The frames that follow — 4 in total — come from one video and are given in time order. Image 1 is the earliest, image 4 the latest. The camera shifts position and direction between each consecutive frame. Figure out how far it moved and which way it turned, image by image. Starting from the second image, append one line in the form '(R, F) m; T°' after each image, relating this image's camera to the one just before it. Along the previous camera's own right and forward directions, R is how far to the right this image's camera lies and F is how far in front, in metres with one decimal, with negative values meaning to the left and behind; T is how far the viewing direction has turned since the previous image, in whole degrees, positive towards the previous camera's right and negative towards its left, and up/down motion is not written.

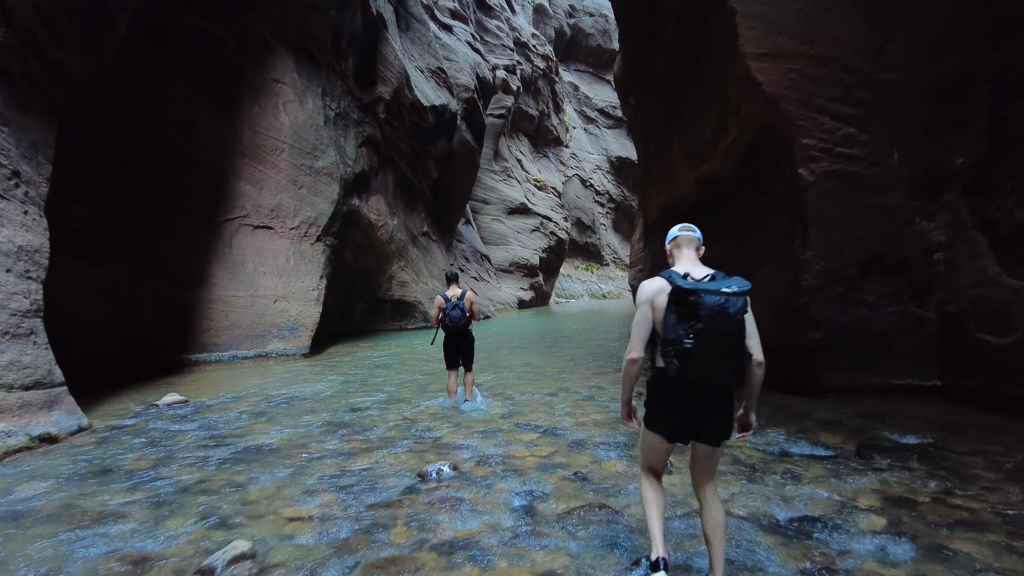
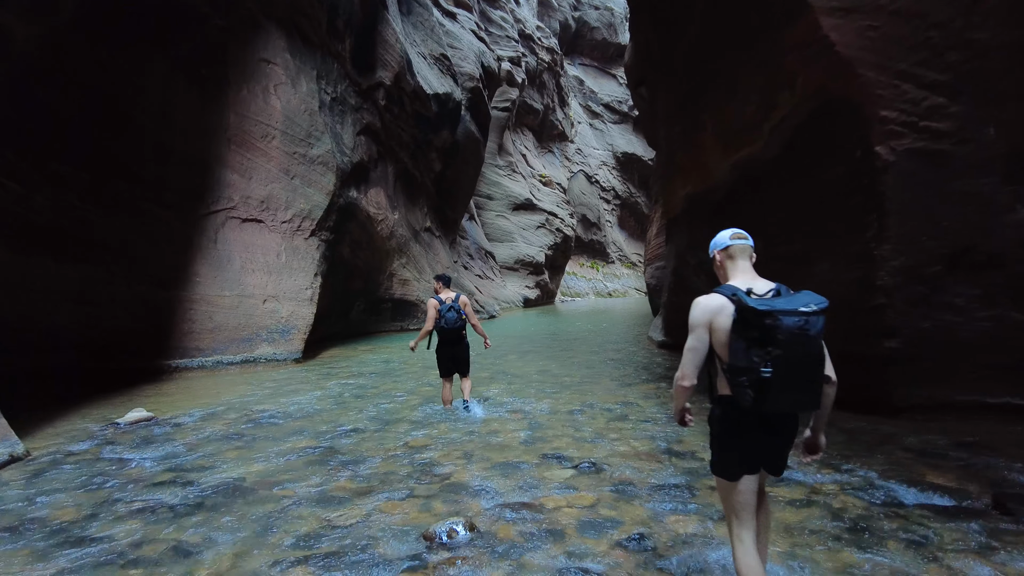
(-0.1, +0.8) m; 0°
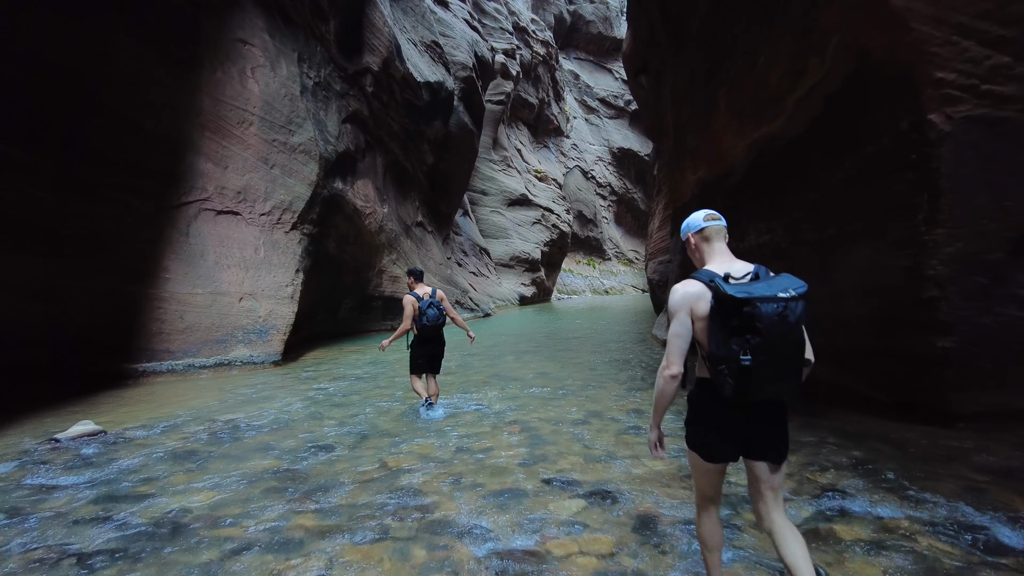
(0.0, +0.6) m; 0°
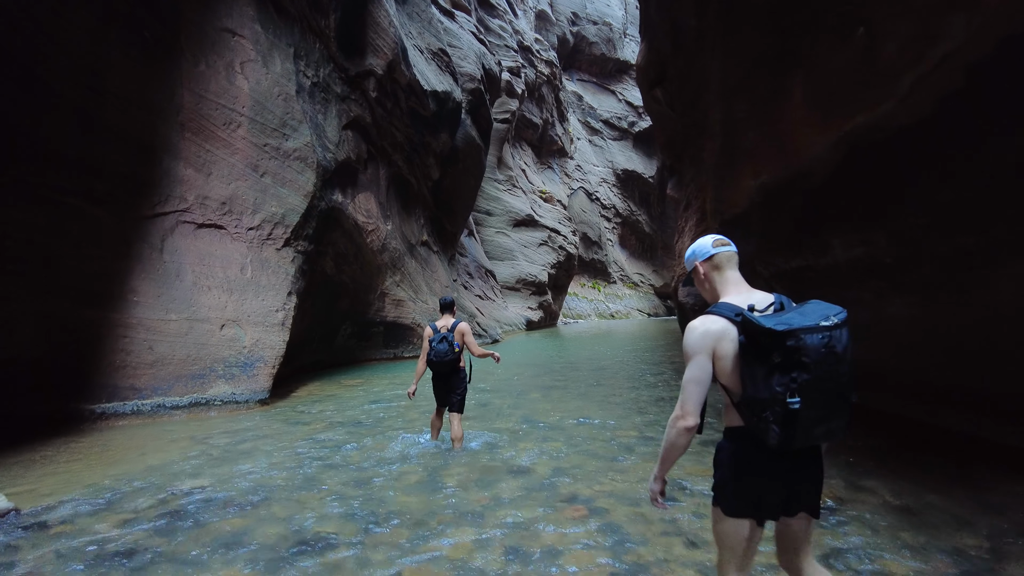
(-0.3, +1.2) m; 0°
